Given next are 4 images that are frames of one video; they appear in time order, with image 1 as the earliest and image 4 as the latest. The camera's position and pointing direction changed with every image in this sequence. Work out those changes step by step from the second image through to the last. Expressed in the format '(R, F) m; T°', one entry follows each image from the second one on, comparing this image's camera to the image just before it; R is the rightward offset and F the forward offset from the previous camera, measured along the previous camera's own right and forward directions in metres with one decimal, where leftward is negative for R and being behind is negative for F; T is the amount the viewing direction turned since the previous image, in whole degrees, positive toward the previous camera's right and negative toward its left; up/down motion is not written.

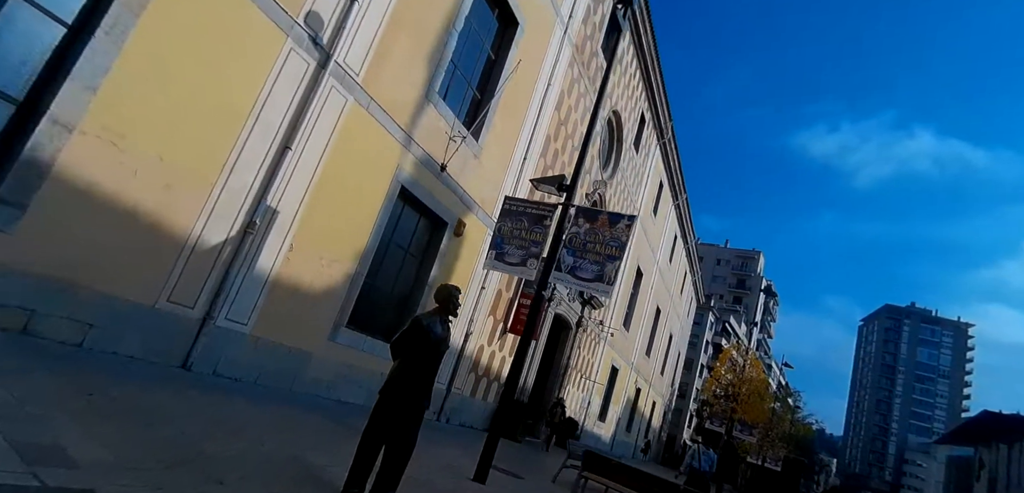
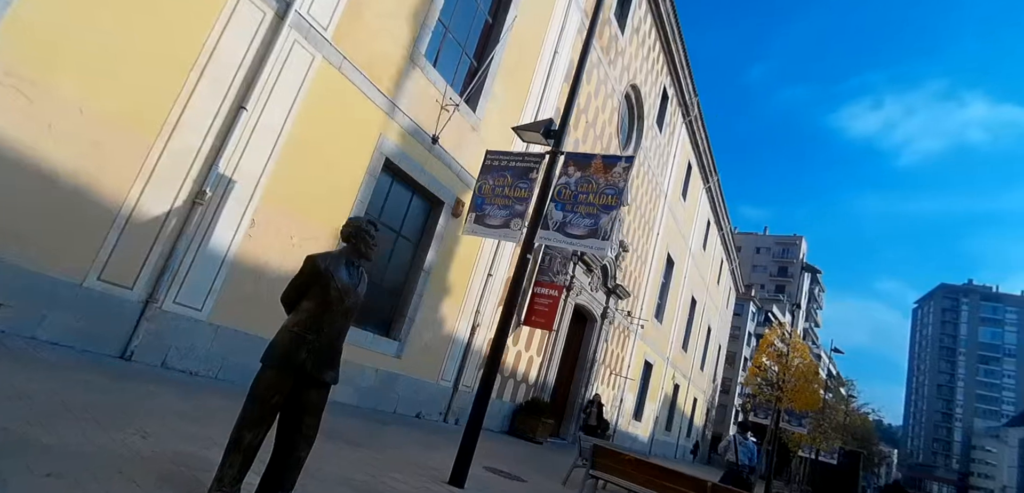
(+0.5, +1.0) m; -4°
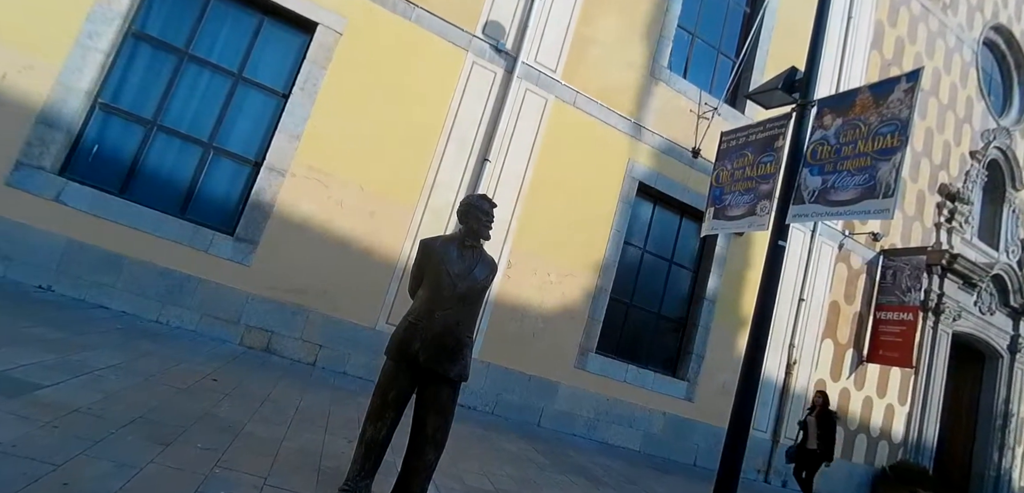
(+0.7, +0.8) m; -33°
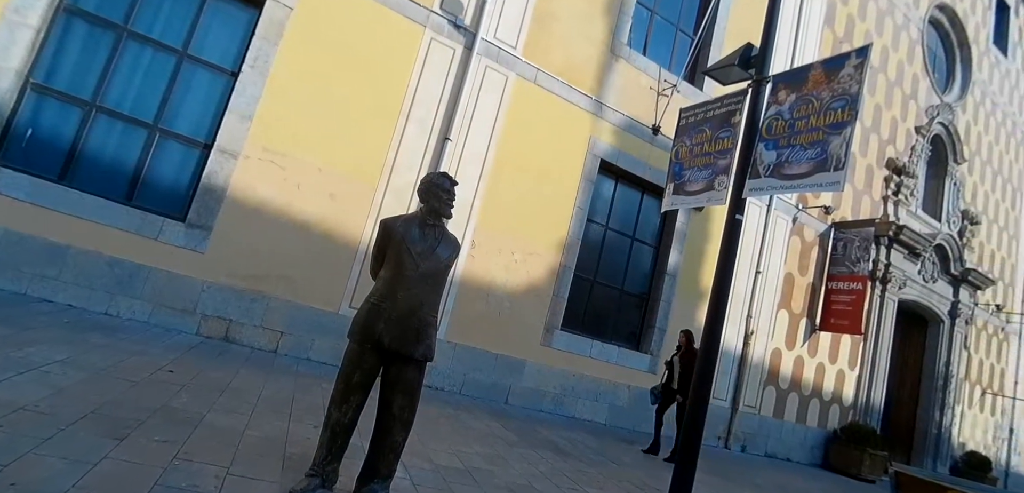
(0.0, 0.0) m; +4°
